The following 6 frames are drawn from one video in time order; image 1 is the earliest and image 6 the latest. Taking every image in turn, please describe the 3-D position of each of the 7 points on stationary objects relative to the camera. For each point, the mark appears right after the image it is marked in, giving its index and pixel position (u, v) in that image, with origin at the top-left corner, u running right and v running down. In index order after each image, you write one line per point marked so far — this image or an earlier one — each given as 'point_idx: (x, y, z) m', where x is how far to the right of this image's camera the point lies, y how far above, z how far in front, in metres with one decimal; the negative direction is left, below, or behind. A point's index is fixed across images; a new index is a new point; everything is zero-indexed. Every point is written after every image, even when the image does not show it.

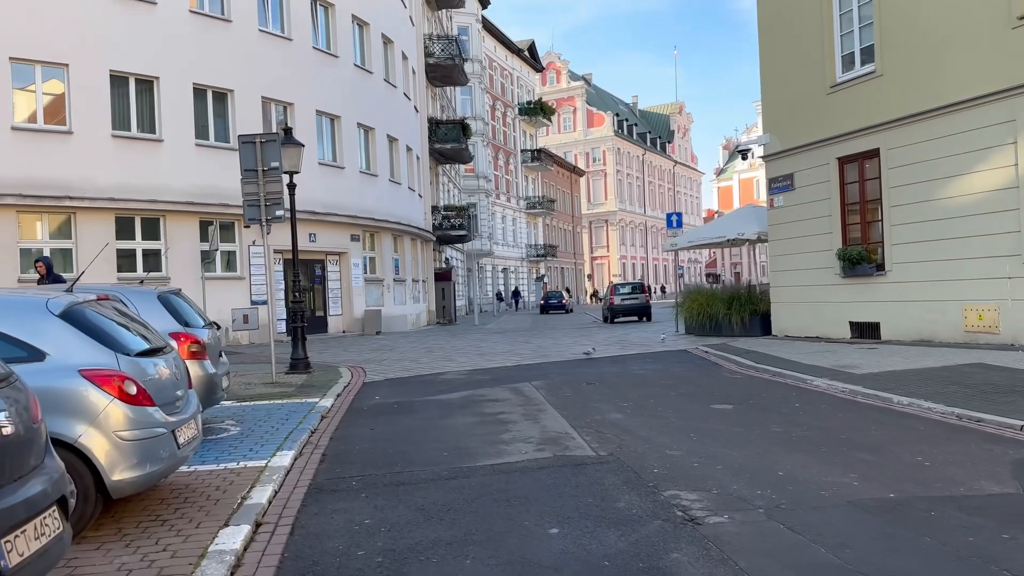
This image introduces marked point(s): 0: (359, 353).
0: (-3.5, -1.5, +17.8) m
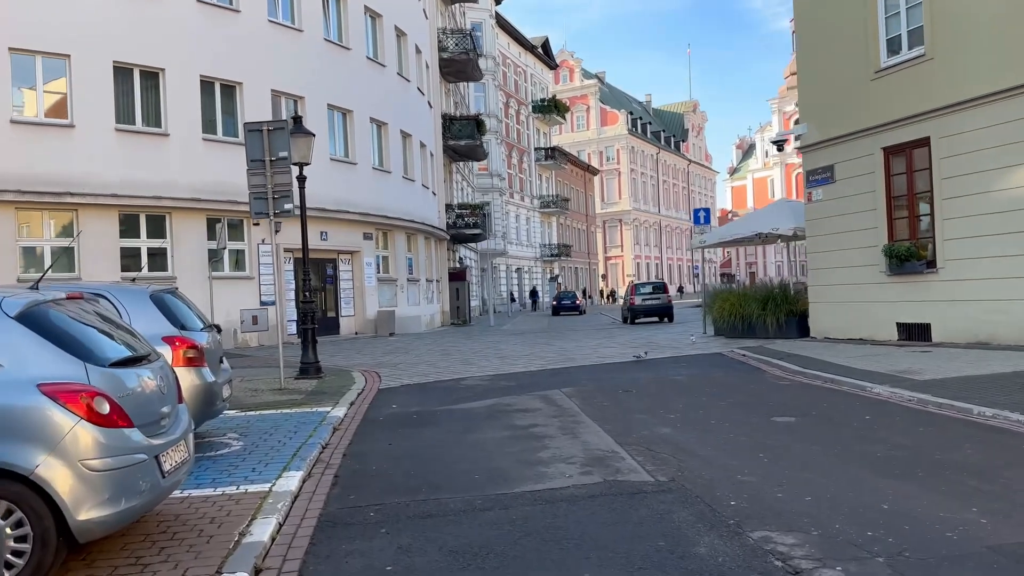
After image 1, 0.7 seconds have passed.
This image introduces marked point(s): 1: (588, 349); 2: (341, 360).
0: (-3.0, -1.5, +16.9) m
1: (+1.7, -1.3, +16.6) m
2: (-3.6, -1.5, +16.1) m
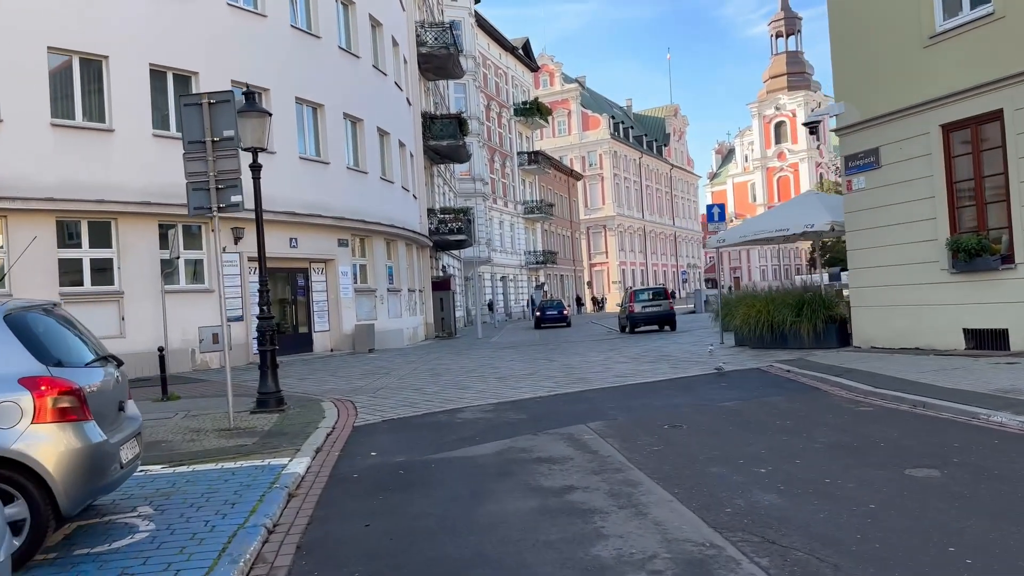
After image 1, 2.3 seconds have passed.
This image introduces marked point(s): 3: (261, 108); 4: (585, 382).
0: (-3.1, -1.7, +14.5) m
1: (+1.6, -1.4, +14.4) m
2: (-3.6, -1.7, +13.7) m
3: (-3.5, +2.5, +10.7) m
4: (+1.1, -1.4, +11.7) m
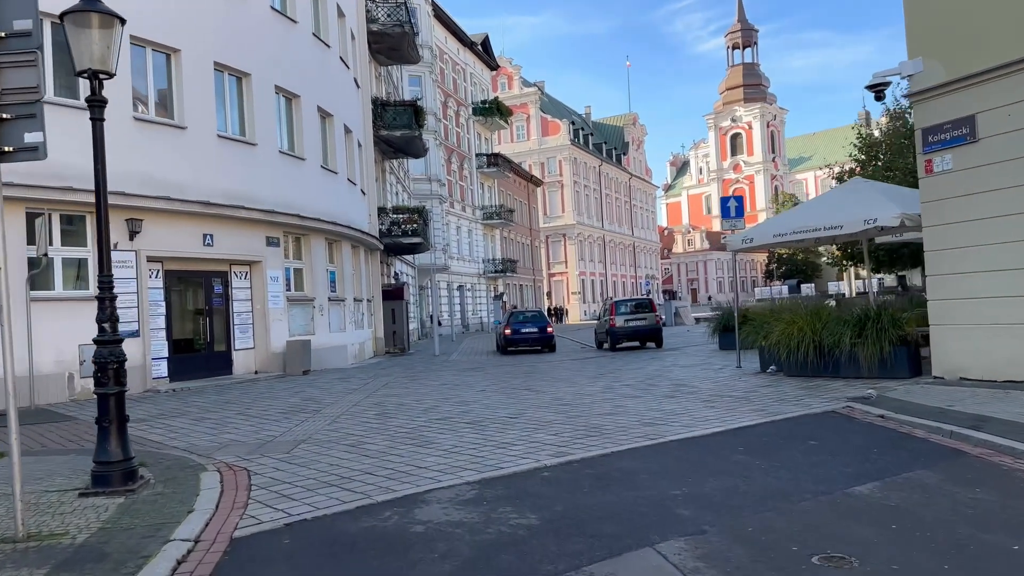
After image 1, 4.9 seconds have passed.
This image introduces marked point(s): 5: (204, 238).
0: (-3.4, -1.8, +10.5) m
1: (+1.3, -1.6, +10.7) m
2: (-3.9, -1.8, +9.7) m
3: (-3.6, +2.4, +6.8) m
4: (+0.9, -1.5, +8.0) m
5: (-6.9, +1.1, +17.4) m
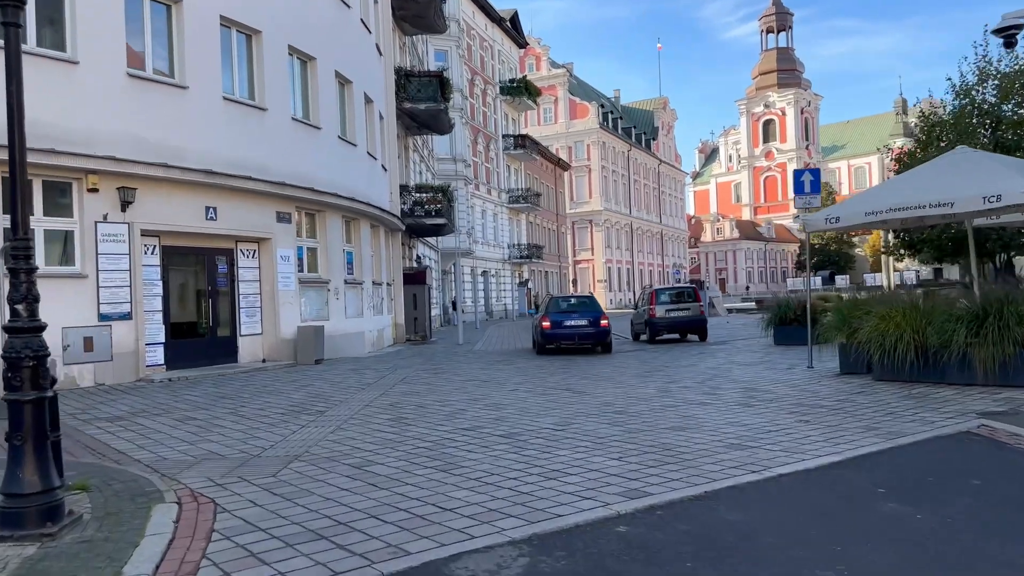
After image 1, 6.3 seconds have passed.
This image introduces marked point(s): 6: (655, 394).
0: (-2.9, -1.5, +8.8) m
1: (+1.8, -1.4, +8.8) m
2: (-3.4, -1.6, +7.9) m
3: (-3.1, +2.6, +5.0) m
4: (+1.3, -1.4, +6.1) m
5: (-6.2, +1.6, +15.7) m
6: (+1.9, -1.4, +10.4) m
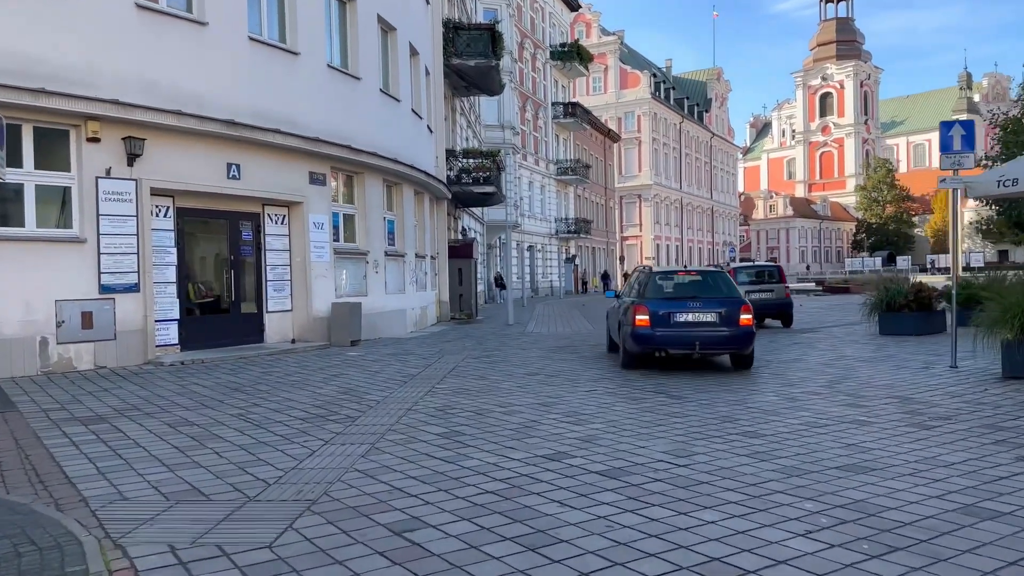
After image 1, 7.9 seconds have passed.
0: (-2.1, -1.3, +6.7) m
1: (+2.6, -1.2, +6.5) m
2: (-2.7, -1.3, +5.9) m
3: (-2.5, +2.8, +2.7) m
4: (+2.0, -1.3, +3.8) m
5: (-5.0, +2.1, +13.6) m
6: (+2.7, -1.2, +8.0) m
